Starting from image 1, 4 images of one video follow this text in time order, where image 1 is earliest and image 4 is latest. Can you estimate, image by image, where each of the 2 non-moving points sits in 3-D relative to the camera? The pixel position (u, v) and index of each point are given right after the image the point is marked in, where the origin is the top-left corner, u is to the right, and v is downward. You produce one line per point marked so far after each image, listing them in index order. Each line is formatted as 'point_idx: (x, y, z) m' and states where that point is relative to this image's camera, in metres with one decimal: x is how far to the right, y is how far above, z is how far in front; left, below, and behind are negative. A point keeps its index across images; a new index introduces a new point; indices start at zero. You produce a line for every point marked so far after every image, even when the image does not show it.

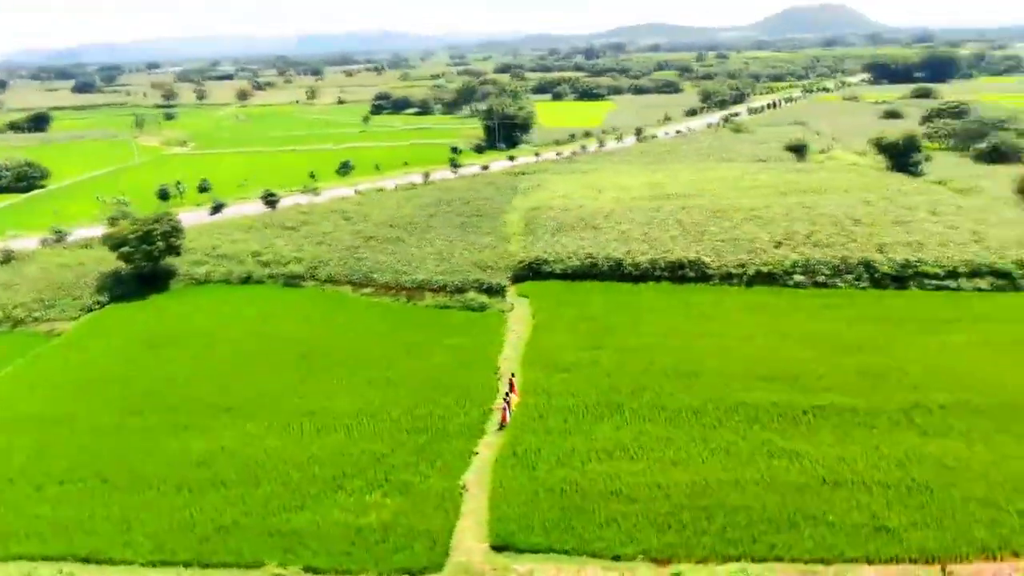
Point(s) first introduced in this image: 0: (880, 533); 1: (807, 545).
0: (+8.4, -5.5, +17.8) m
1: (+6.6, -5.7, +17.4) m
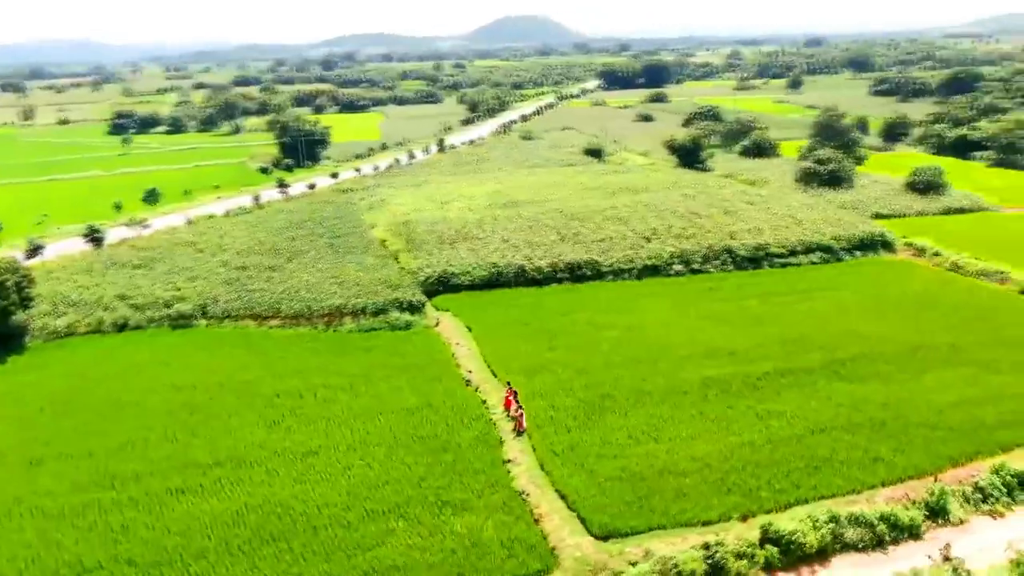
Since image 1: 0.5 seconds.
0: (+10.4, -4.9, +22.1) m
1: (+8.8, -5.2, +21.1) m
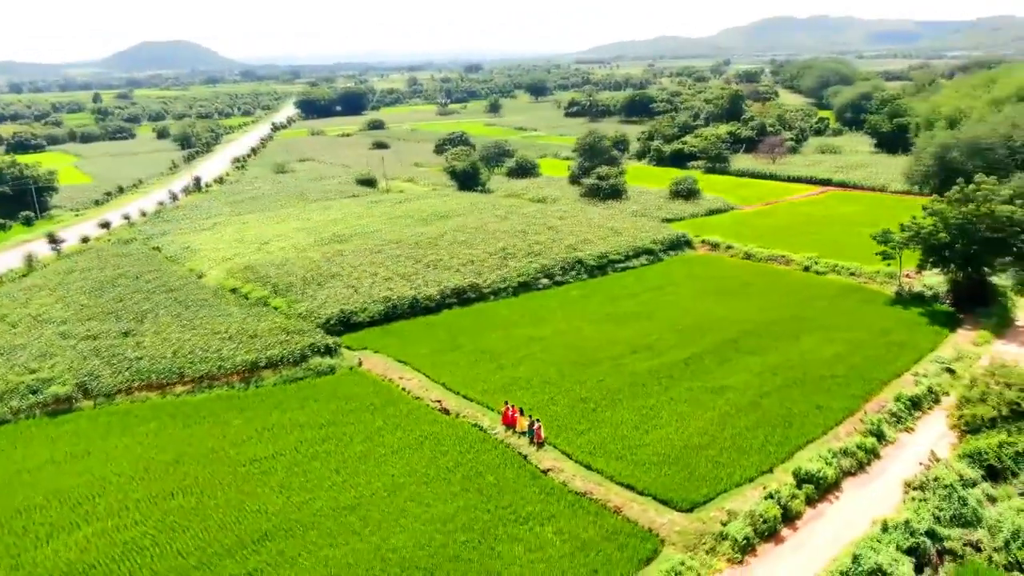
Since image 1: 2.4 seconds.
0: (+11.1, -4.3, +28.2) m
1: (+10.1, -4.8, +26.7) m
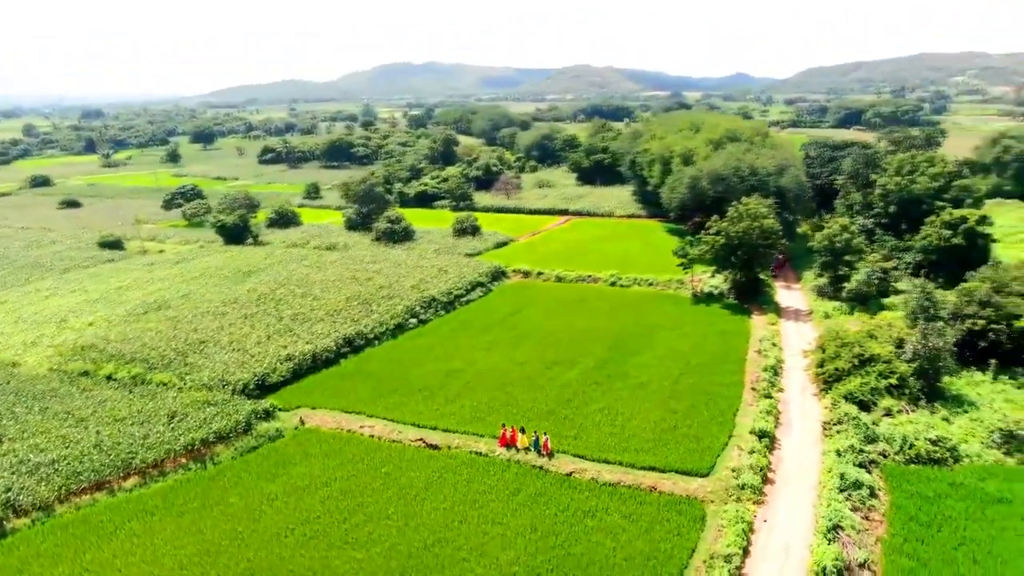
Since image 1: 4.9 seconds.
0: (+9.6, -4.5, +36.0) m
1: (+9.4, -4.9, +34.2) m
